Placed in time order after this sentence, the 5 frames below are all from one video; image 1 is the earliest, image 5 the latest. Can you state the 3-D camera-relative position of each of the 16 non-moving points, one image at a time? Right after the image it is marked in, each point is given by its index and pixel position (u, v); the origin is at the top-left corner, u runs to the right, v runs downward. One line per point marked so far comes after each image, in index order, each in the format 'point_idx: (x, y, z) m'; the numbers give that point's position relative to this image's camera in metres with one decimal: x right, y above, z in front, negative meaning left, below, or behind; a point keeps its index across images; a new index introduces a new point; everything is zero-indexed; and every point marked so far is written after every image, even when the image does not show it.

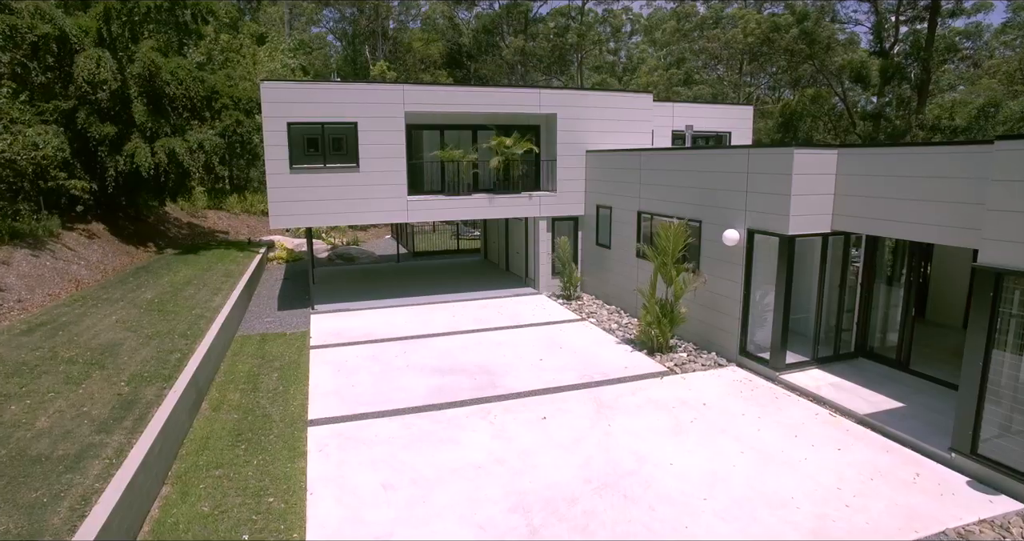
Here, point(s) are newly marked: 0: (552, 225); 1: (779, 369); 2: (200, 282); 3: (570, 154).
0: (+1.5, +1.7, +15.5) m
1: (+5.9, -2.2, +9.2) m
2: (-10.2, -0.4, +13.6) m
3: (+2.1, +4.2, +15.2) m
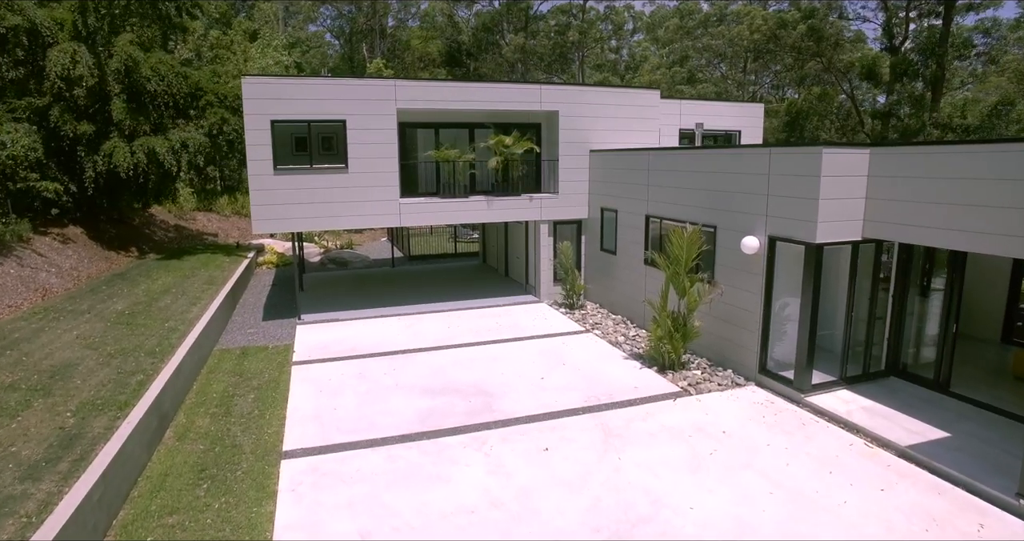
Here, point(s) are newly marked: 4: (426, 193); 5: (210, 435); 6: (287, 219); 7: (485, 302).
0: (+1.5, +1.5, +14.7) m
1: (+5.9, -2.4, +8.4) m
2: (-10.2, -0.6, +12.8) m
3: (+2.1, +4.0, +14.4) m
4: (-3.0, +2.7, +14.4) m
5: (-5.4, -2.9, +7.4) m
6: (-6.8, +1.5, +12.5) m
7: (-0.9, -1.1, +14.5) m
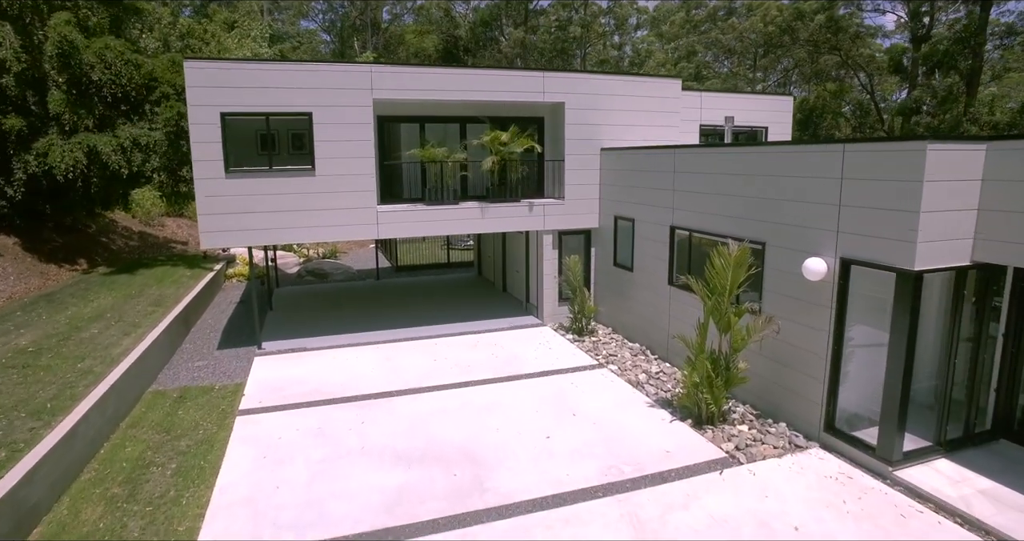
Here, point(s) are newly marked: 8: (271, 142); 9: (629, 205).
0: (+1.4, +0.9, +12.7) m
1: (+5.8, -2.9, +6.4) m
2: (-10.2, -1.2, +10.8) m
3: (+2.0, +3.5, +12.4) m
4: (-3.0, +2.1, +12.4) m
5: (-5.4, -3.4, +5.4) m
6: (-6.8, +1.0, +10.5) m
7: (-1.0, -1.6, +12.5) m
8: (-6.0, +3.2, +10.5) m
9: (+3.2, +1.8, +11.4) m
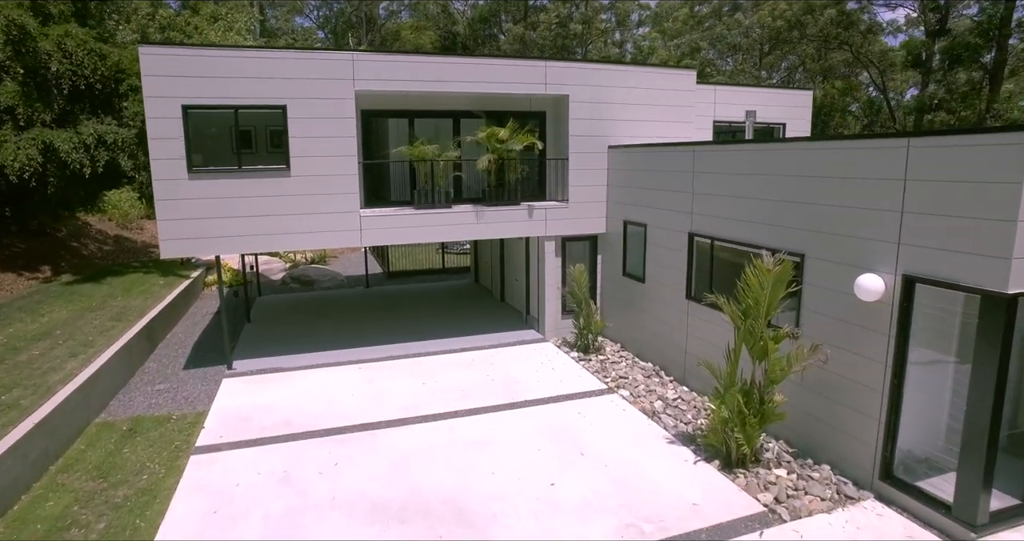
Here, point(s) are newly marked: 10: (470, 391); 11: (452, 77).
0: (+1.4, +0.7, +11.5) m
1: (+5.8, -3.2, +5.2) m
2: (-10.3, -1.4, +9.7) m
3: (+2.0, +3.2, +11.2) m
4: (-3.1, +1.9, +11.3) m
5: (-5.4, -3.7, +4.3) m
6: (-6.8, +0.7, +9.3) m
7: (-1.0, -1.9, +11.4) m
8: (-6.1, +3.0, +9.3) m
9: (+3.2, +1.5, +10.2) m
10: (-0.9, -2.6, +9.1) m
11: (-1.5, +4.8, +10.3) m
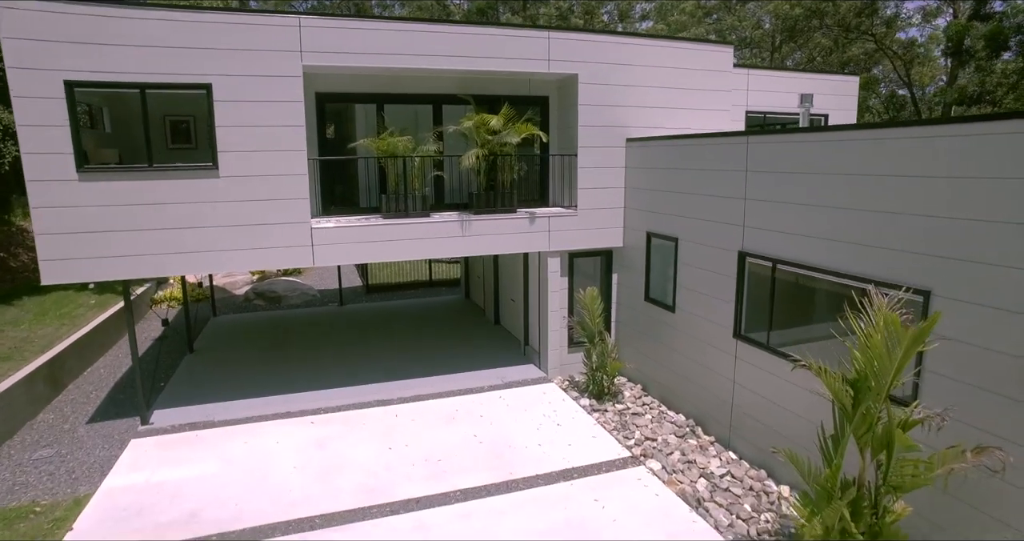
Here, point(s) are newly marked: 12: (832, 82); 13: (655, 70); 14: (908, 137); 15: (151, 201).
0: (+1.3, +0.2, +9.3) m
1: (+5.7, -3.7, +3.0) m
2: (-10.4, -1.9, +7.4) m
3: (+1.9, +2.7, +9.0) m
4: (-3.2, +1.4, +9.1) m
5: (-5.5, -4.2, +2.0) m
6: (-6.9, +0.2, +7.1) m
7: (-1.1, -2.4, +9.2) m
8: (-6.2, +2.5, +7.1) m
9: (+3.0, +1.0, +8.0) m
10: (-1.0, -3.1, +6.9) m
11: (-1.6, +4.3, +8.1) m
12: (+9.5, +5.6, +12.3) m
13: (+3.2, +4.4, +9.3) m
14: (+4.5, +1.6, +4.8) m
15: (-6.2, +1.2, +7.2) m
